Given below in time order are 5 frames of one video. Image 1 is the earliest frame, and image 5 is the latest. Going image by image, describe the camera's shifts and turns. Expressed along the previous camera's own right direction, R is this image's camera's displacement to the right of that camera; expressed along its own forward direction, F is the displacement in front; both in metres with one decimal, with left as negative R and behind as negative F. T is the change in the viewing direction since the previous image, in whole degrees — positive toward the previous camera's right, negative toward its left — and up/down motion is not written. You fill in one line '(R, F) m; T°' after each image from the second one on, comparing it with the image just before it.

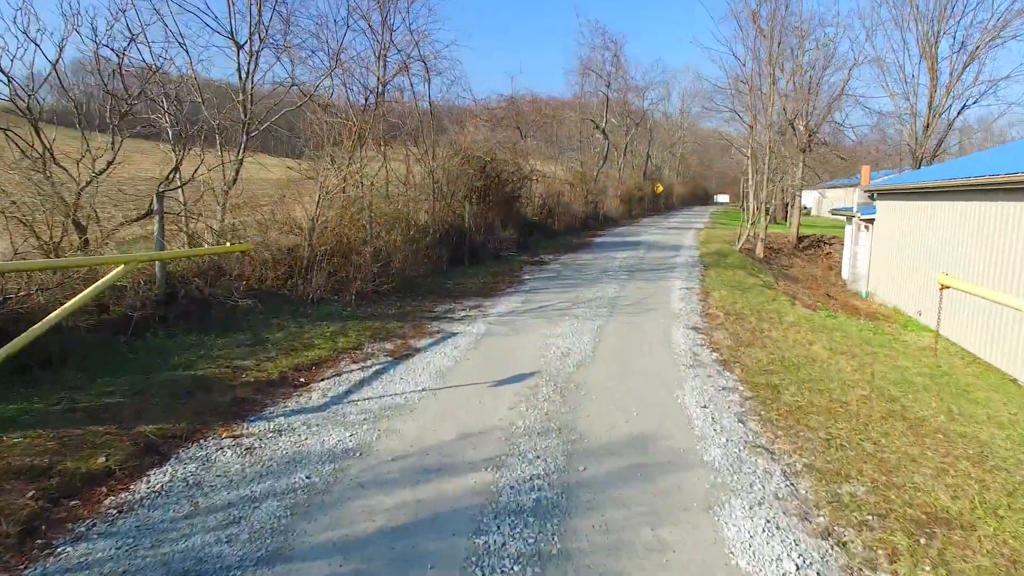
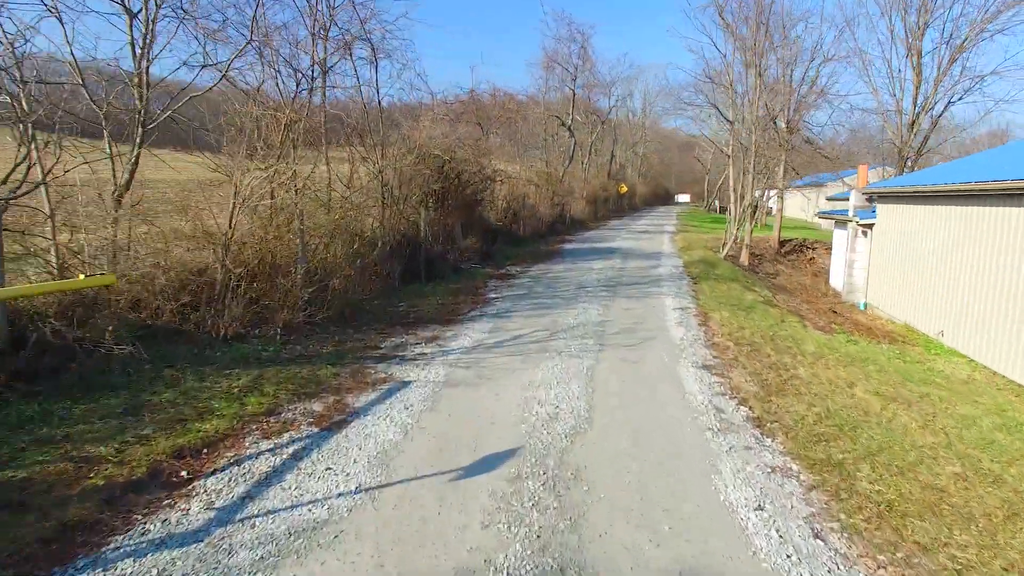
(0.0, +0.6) m; +3°
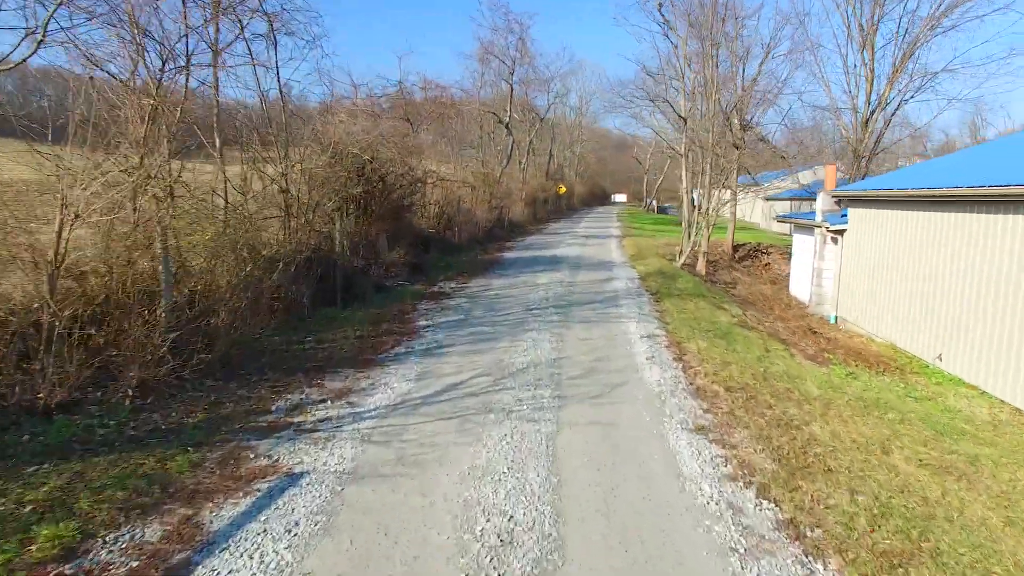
(0.0, +0.5) m; +4°
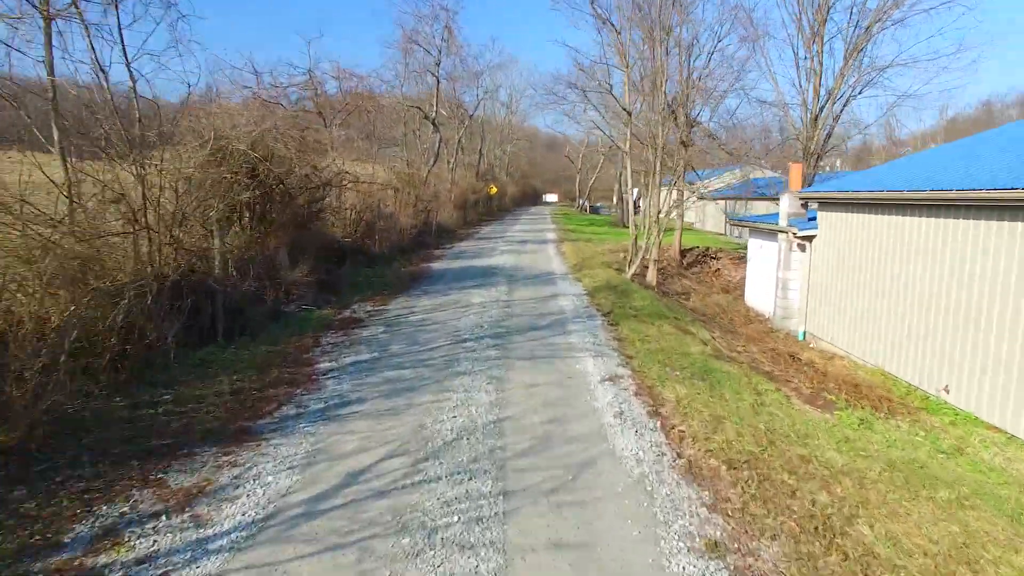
(0.0, +0.6) m; +5°
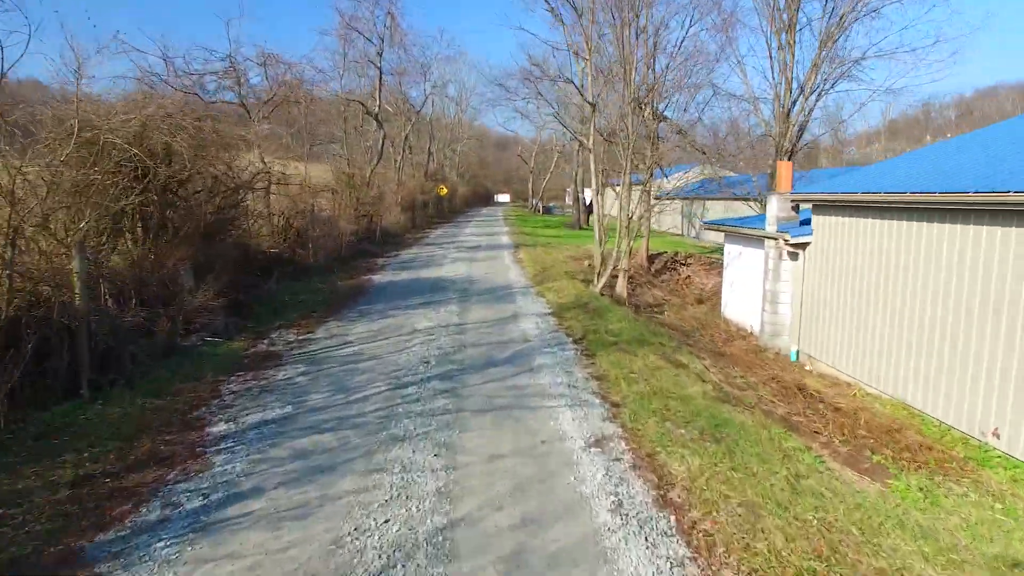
(0.0, +0.5) m; +3°
